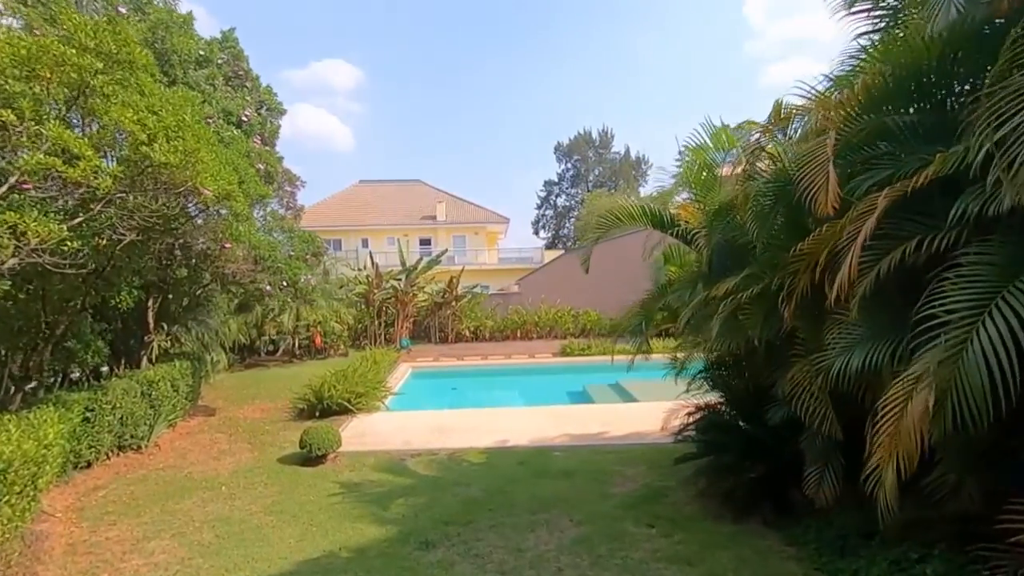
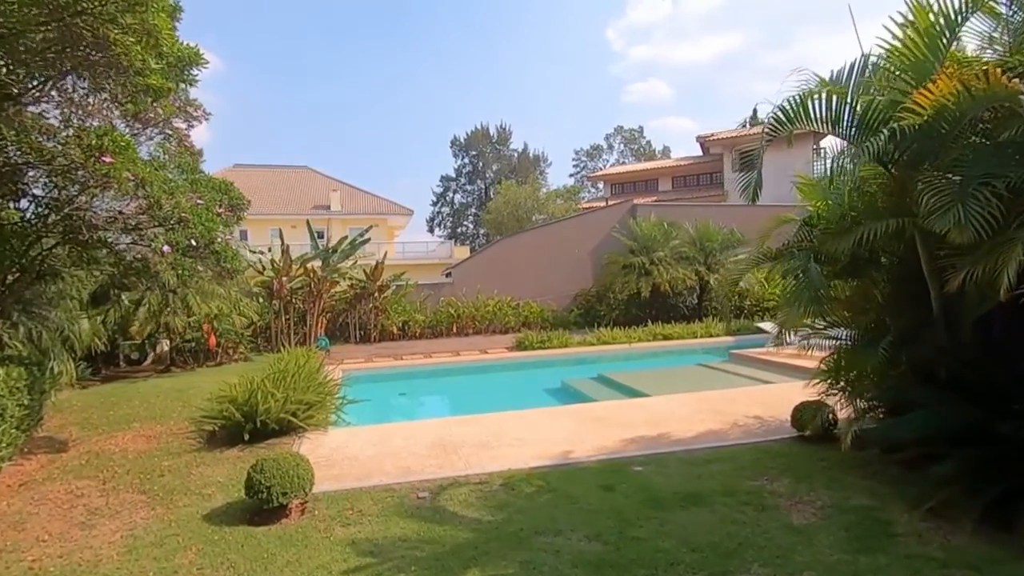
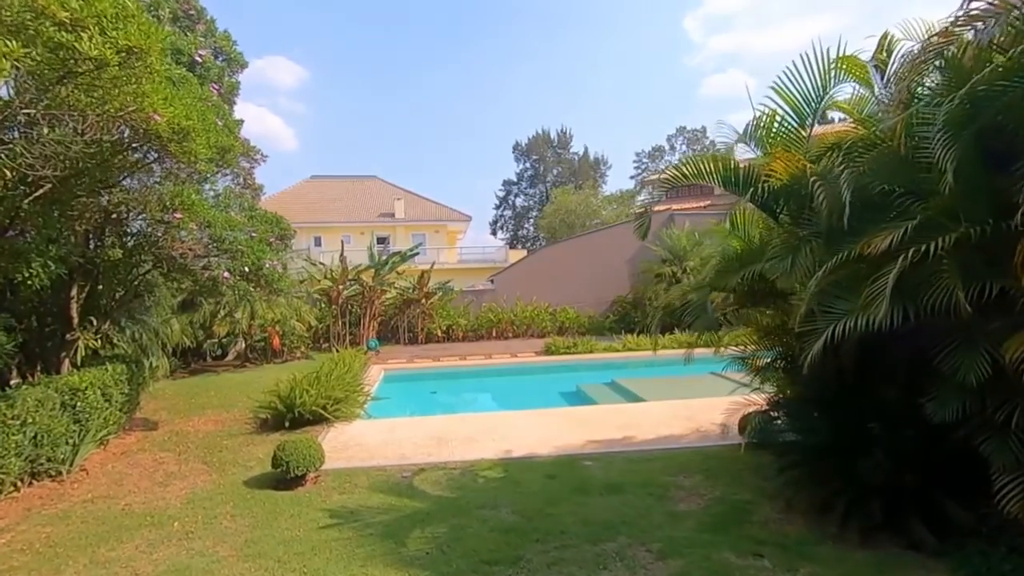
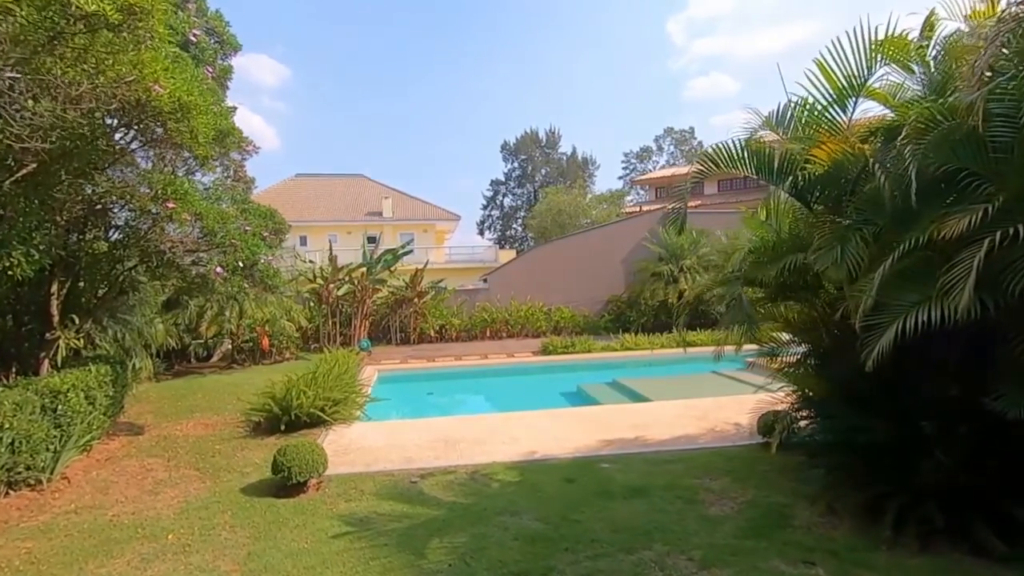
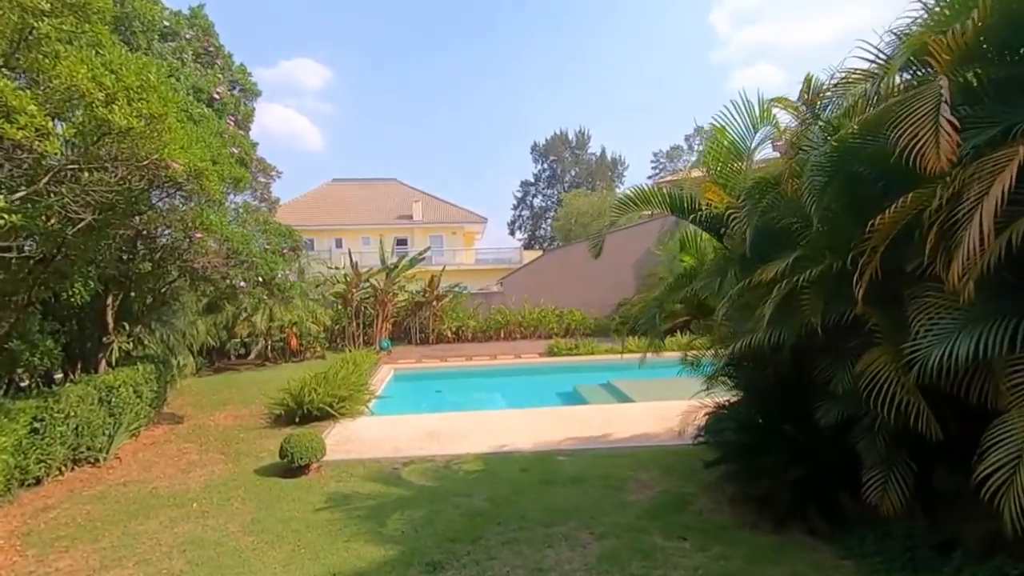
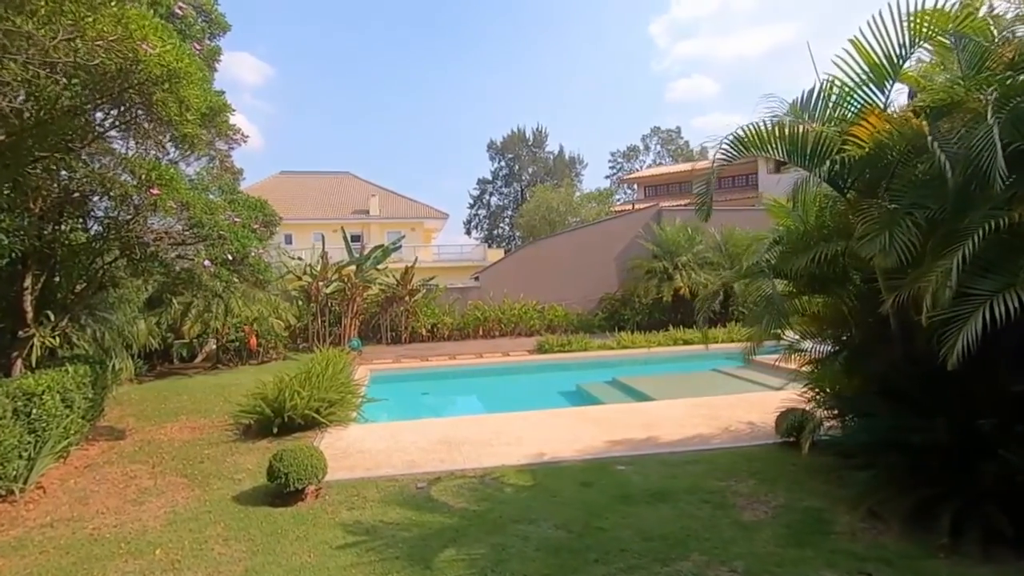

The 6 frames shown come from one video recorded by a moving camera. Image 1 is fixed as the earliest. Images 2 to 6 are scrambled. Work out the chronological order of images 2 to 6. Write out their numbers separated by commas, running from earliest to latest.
5, 3, 4, 6, 2
